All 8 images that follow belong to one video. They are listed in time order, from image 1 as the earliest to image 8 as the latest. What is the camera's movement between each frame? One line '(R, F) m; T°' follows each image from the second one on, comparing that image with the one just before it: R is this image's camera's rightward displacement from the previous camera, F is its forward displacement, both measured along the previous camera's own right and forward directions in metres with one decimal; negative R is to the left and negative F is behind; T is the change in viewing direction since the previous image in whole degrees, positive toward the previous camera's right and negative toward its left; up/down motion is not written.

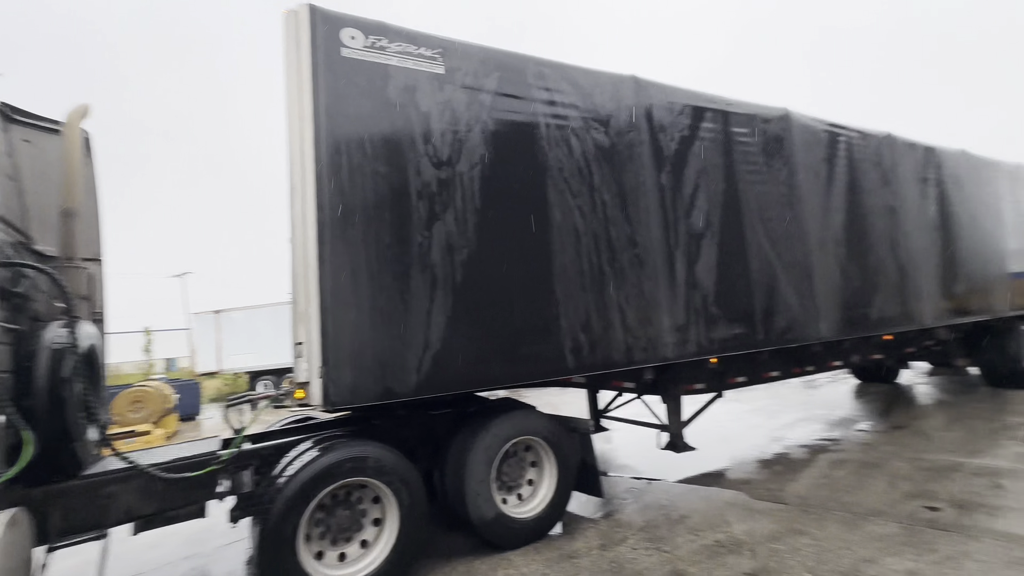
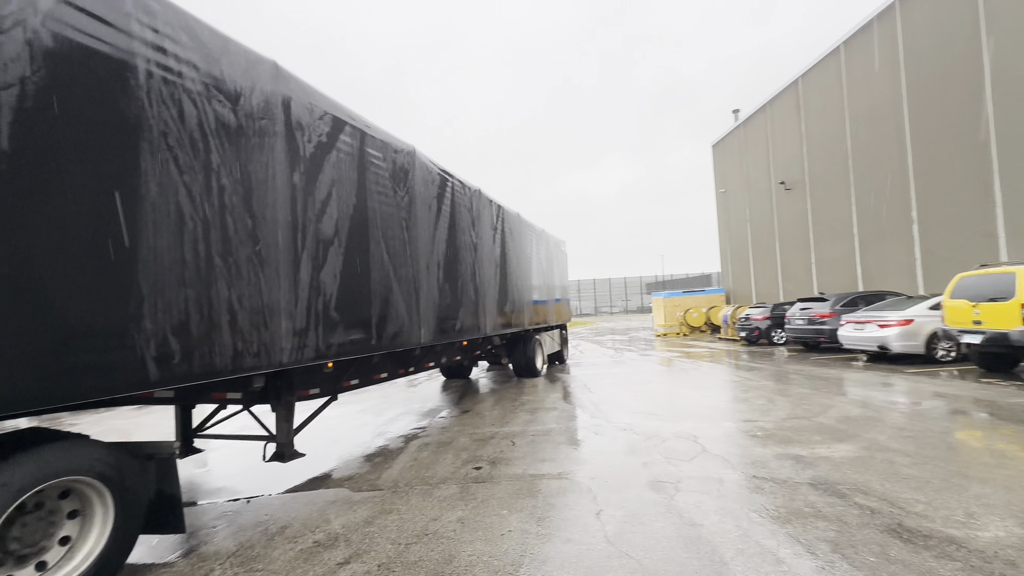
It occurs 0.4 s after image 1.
(0.0, -0.1) m; +45°
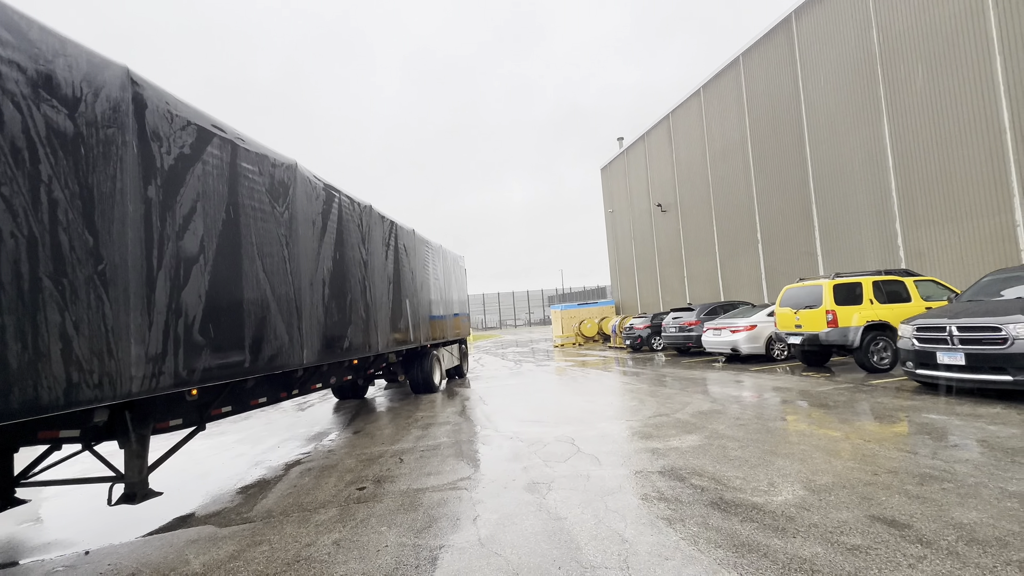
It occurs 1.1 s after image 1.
(+0.2, -0.2) m; +12°
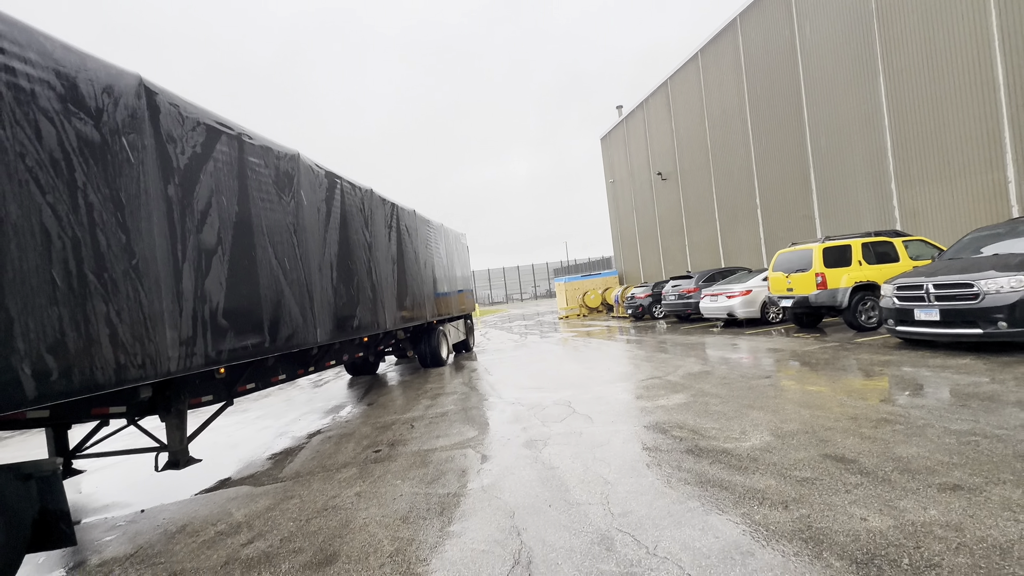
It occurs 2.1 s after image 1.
(+0.1, -0.4) m; -1°
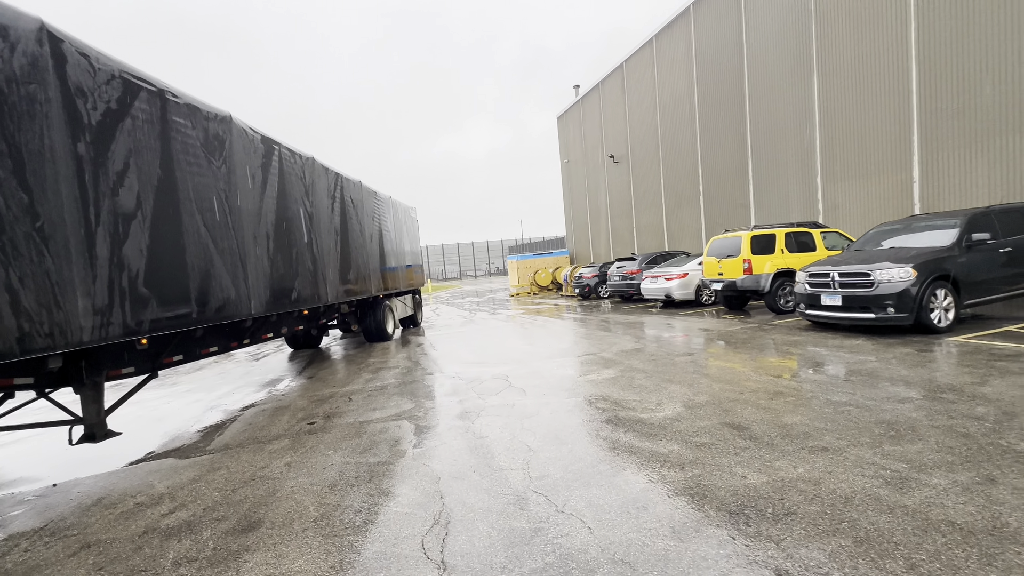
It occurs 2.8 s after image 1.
(+0.2, -0.1) m; +6°
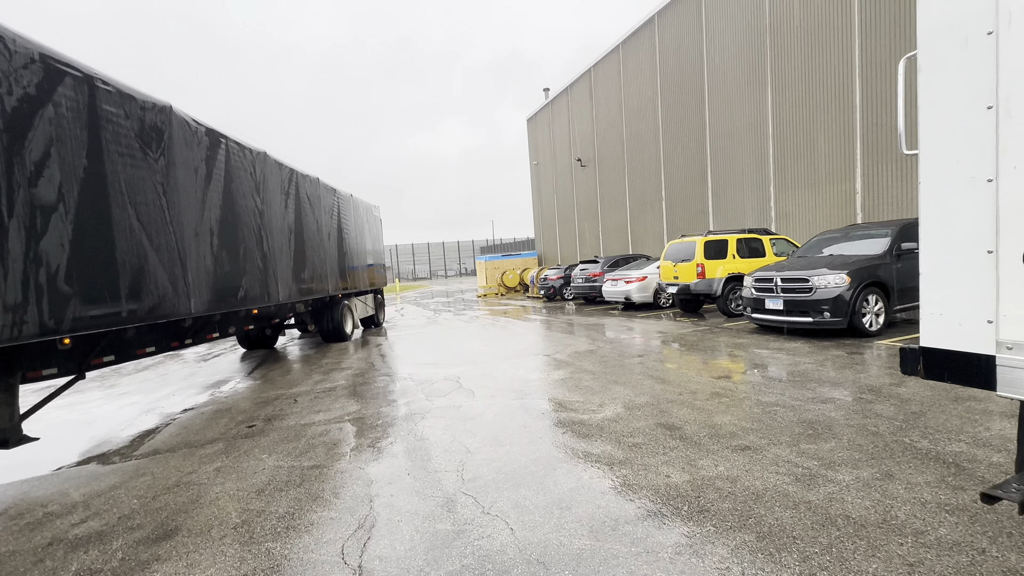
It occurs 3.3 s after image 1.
(+0.3, 0.0) m; +4°
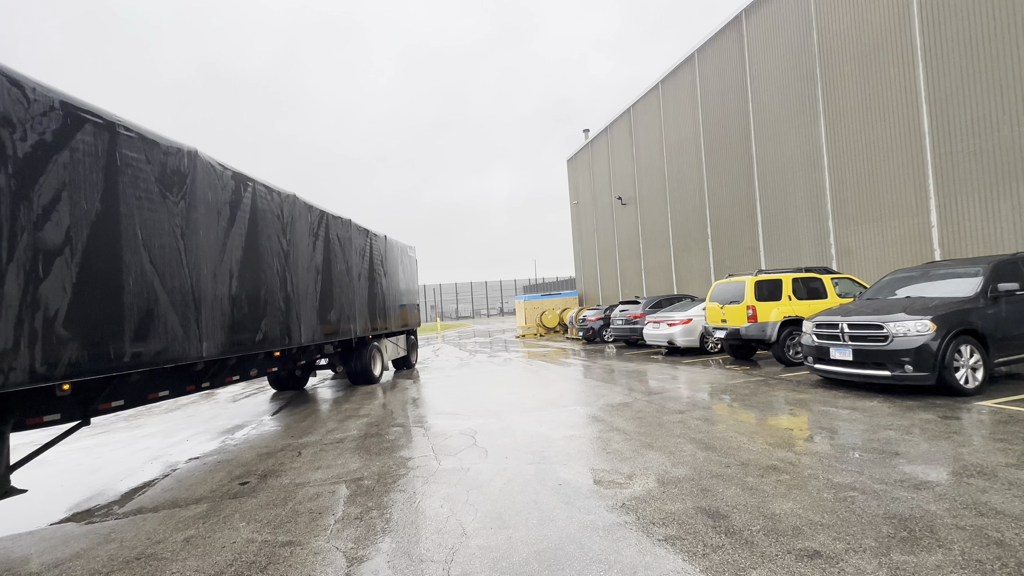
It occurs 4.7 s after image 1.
(+0.3, +0.5) m; -6°
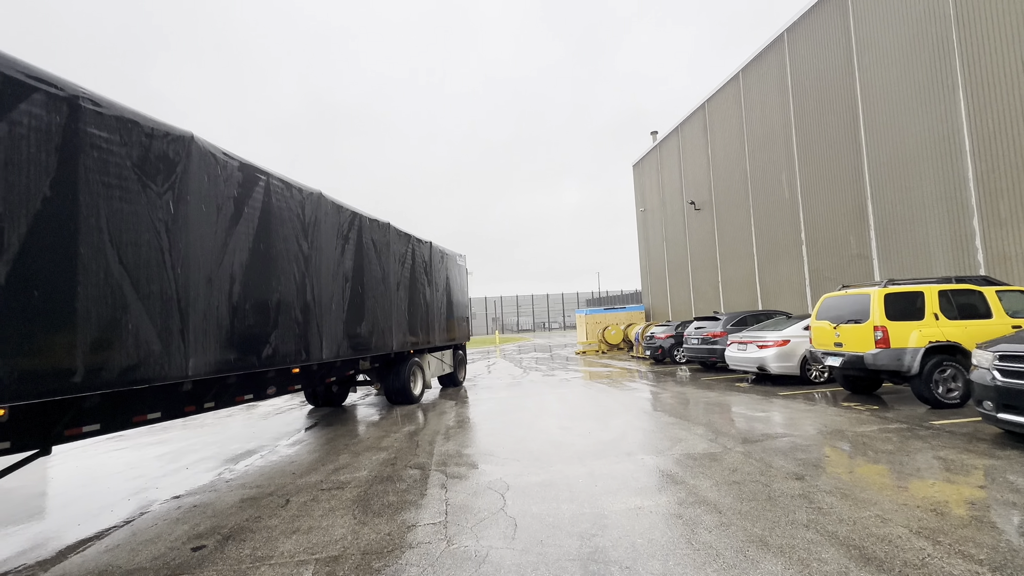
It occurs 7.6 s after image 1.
(+0.2, +1.4) m; -8°
